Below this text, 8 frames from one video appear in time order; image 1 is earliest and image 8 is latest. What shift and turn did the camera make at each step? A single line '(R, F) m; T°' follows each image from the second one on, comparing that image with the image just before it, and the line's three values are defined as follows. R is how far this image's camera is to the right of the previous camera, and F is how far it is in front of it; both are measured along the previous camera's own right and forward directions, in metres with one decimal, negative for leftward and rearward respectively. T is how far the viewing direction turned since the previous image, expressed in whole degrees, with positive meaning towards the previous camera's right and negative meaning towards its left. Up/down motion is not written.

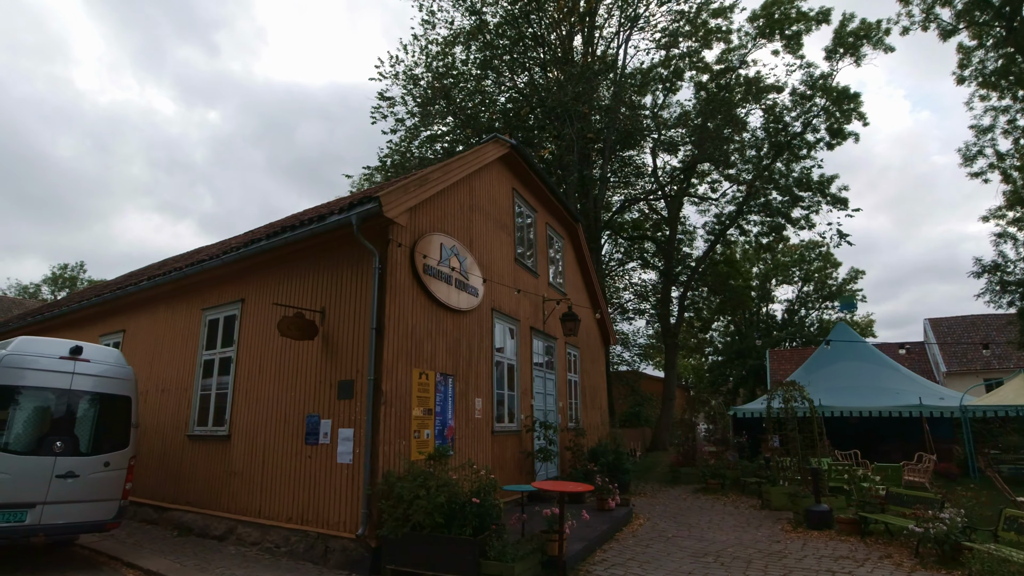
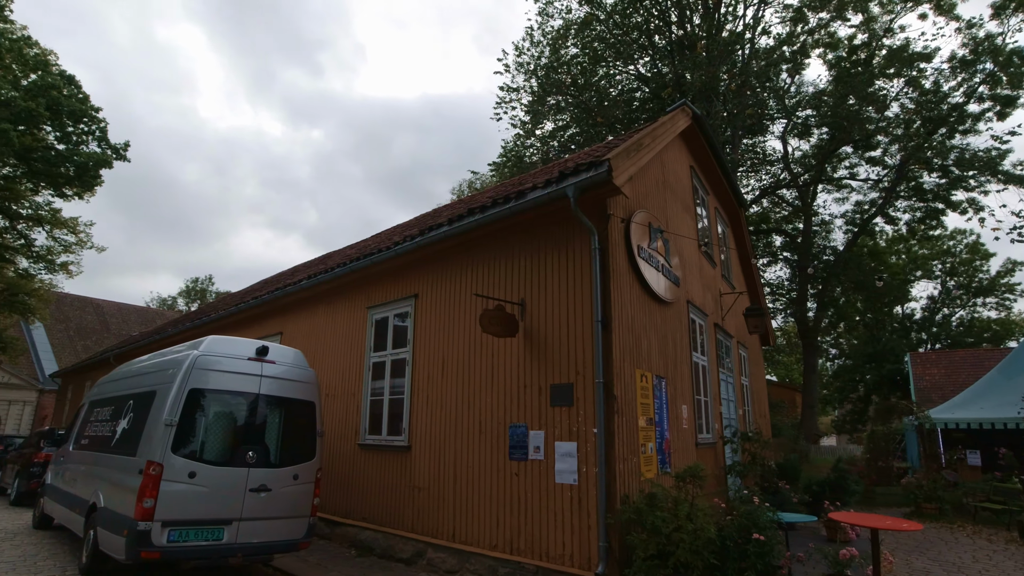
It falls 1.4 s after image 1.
(-1.4, +1.0) m; -9°
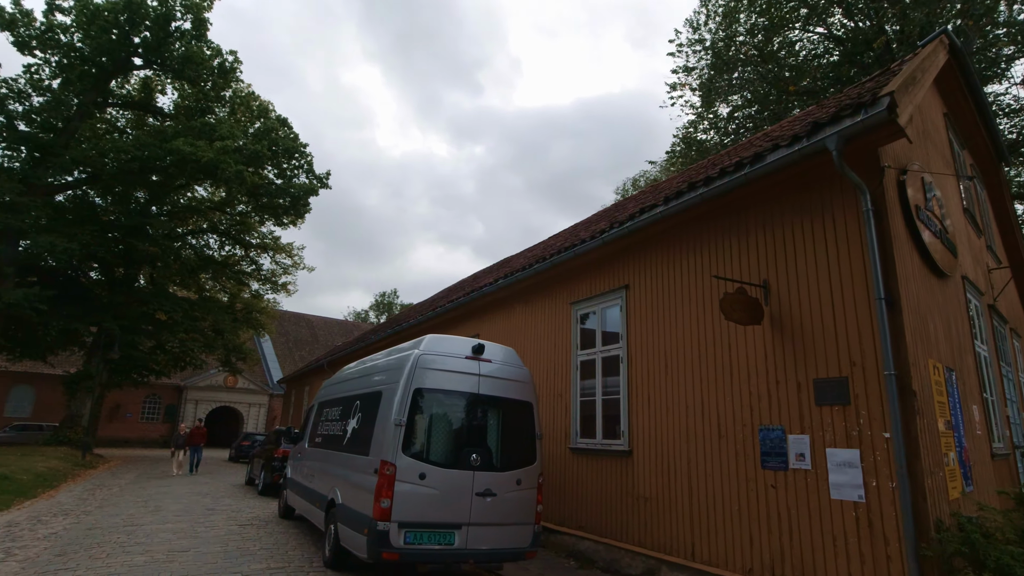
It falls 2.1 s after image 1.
(-0.6, +0.5) m; -16°
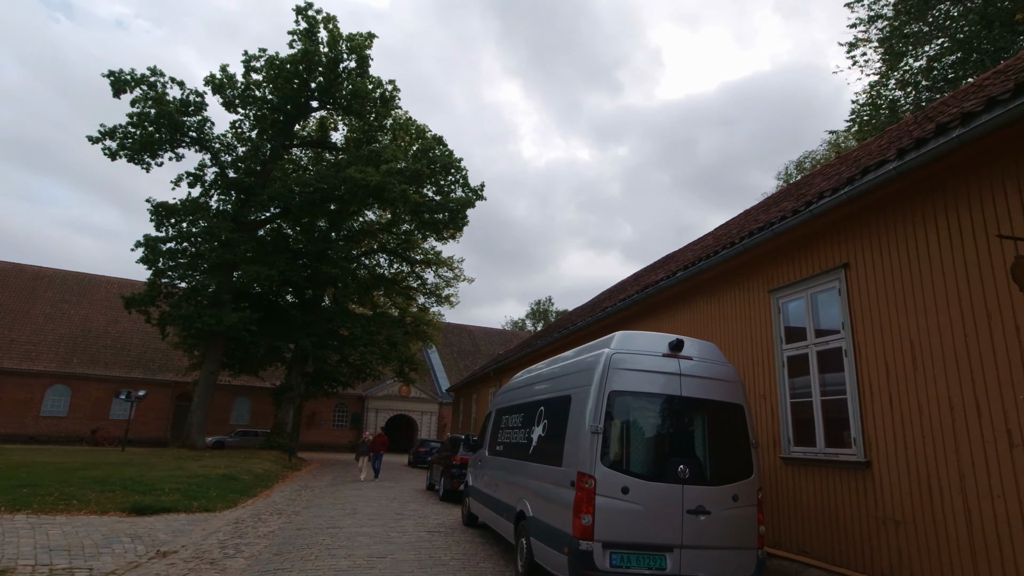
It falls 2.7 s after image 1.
(-0.4, +0.5) m; -14°
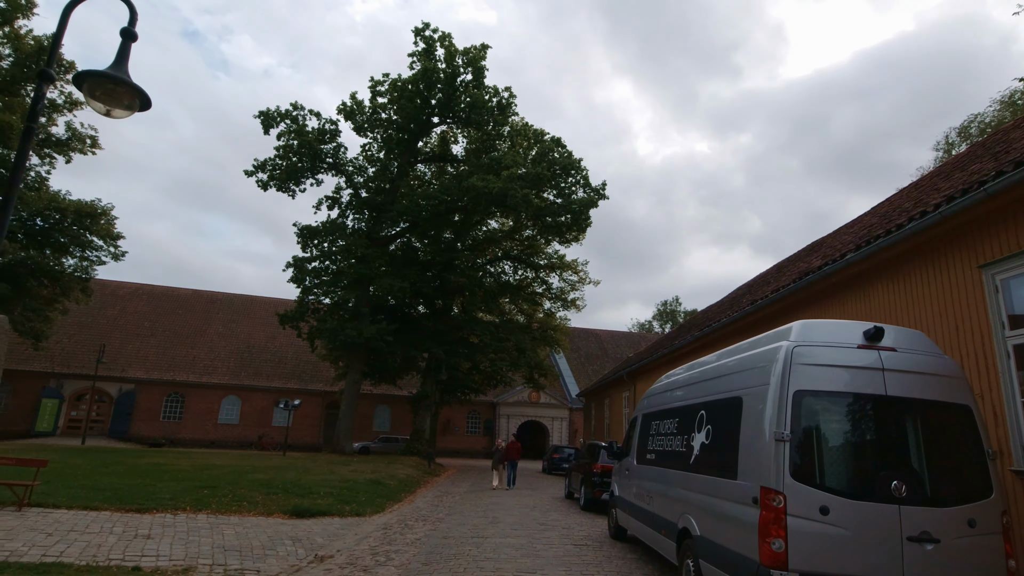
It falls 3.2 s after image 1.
(-0.2, +0.4) m; -12°
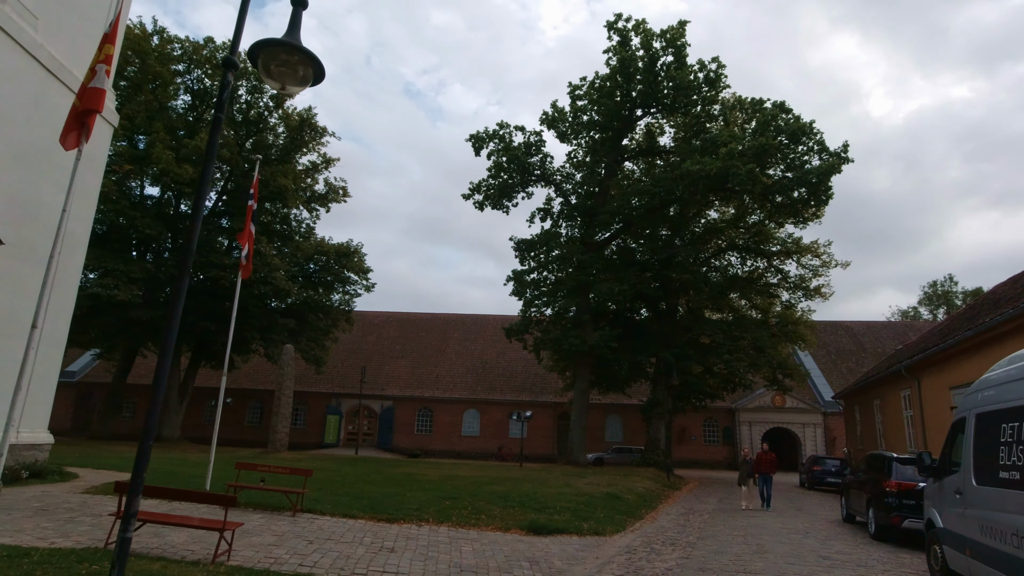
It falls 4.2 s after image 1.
(-0.3, +1.1) m; -21°
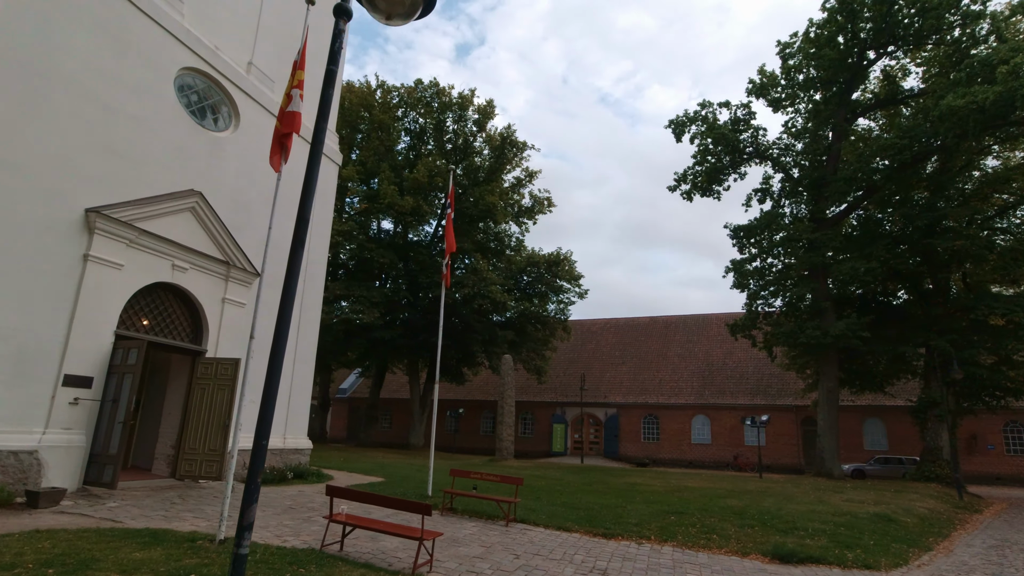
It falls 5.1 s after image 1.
(+0.1, +1.0) m; -20°
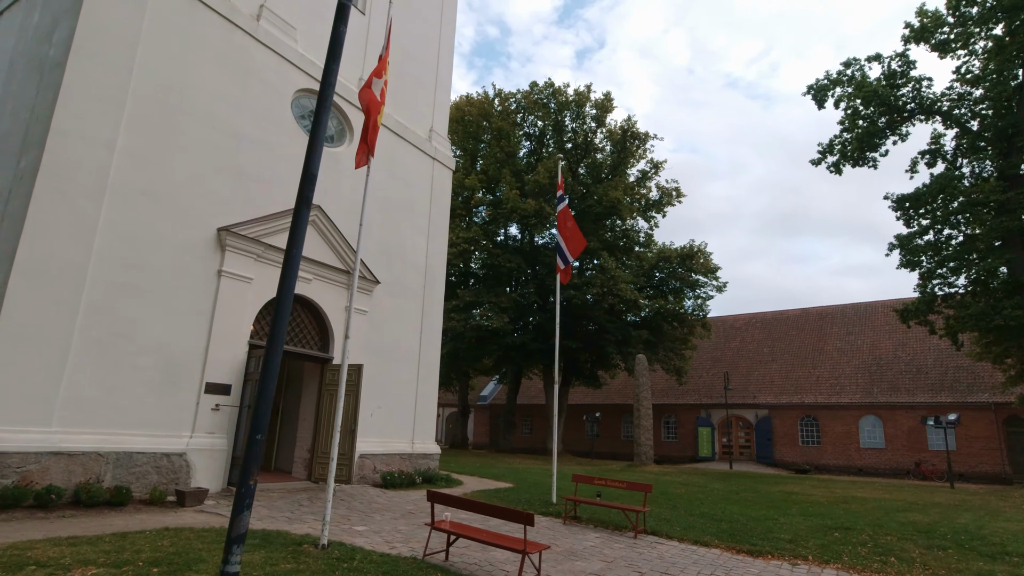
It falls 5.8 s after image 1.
(+0.4, +0.8) m; -13°
